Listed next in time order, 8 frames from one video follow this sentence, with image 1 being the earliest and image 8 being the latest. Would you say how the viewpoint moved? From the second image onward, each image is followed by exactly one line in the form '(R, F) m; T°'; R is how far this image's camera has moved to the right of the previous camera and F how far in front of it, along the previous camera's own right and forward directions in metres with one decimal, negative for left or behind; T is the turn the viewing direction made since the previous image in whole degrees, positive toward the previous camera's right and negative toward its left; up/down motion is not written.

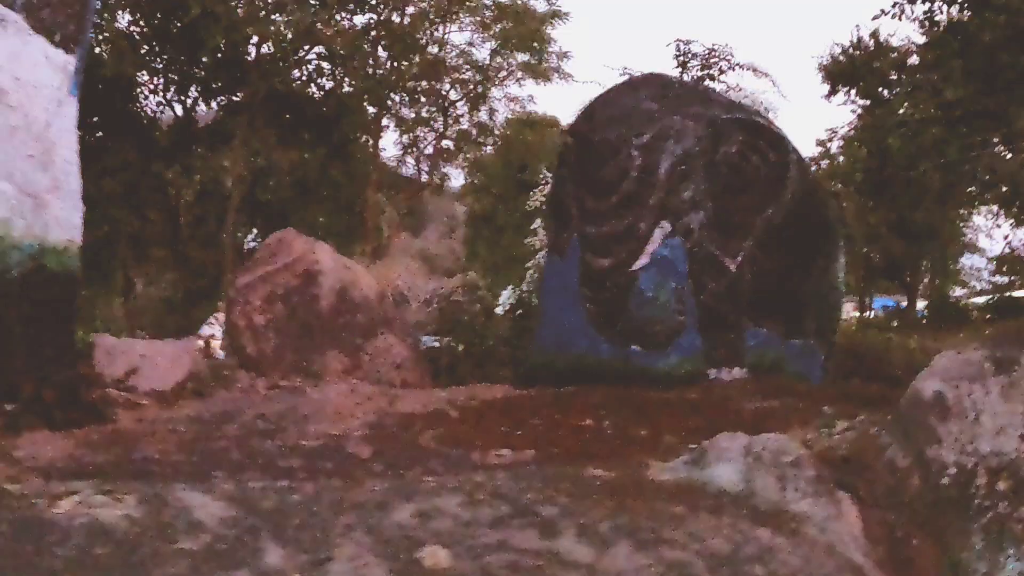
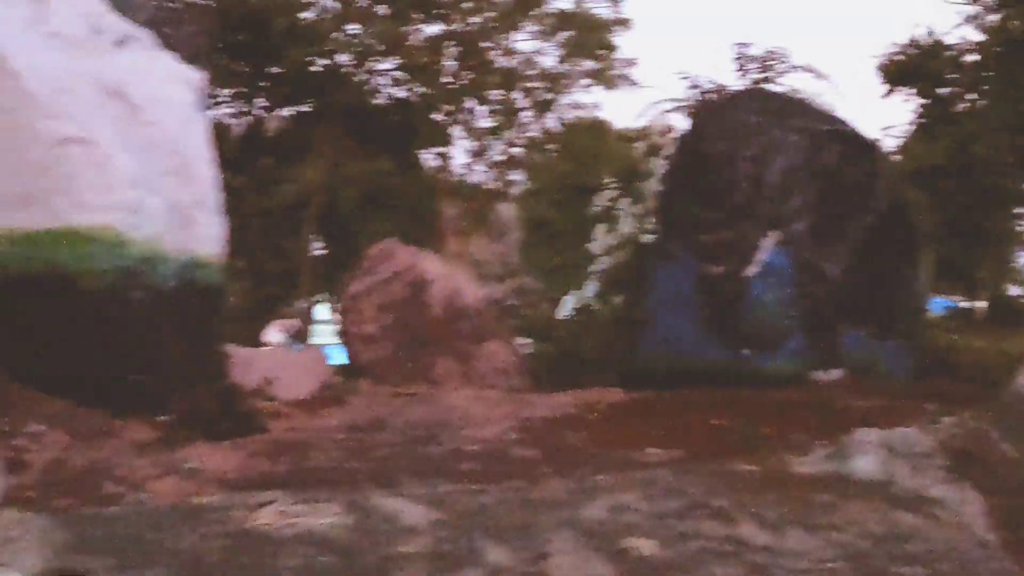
(-0.5, -0.1) m; +6°
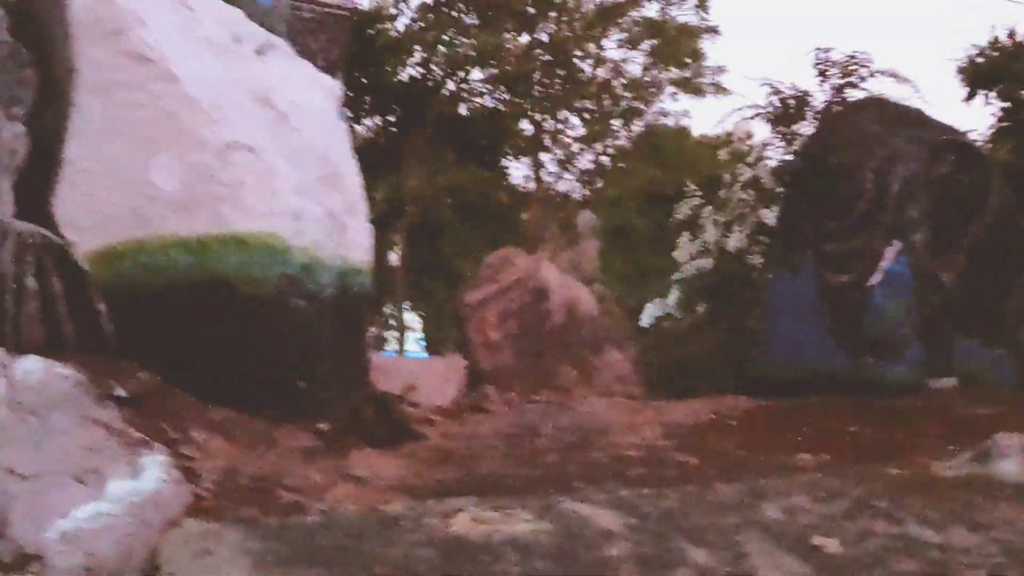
(-0.4, 0.0) m; +4°
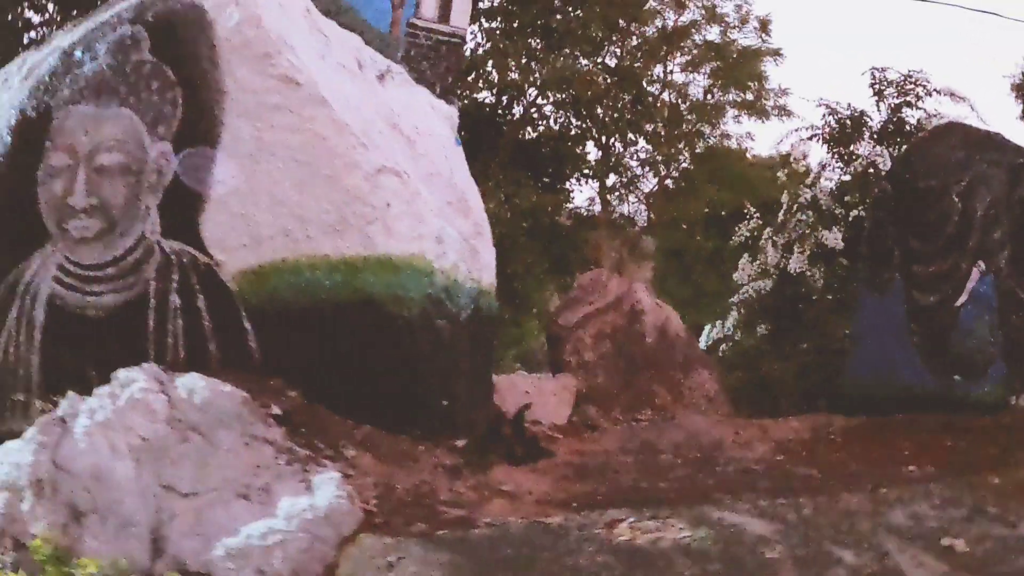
(-0.4, -0.1) m; +4°
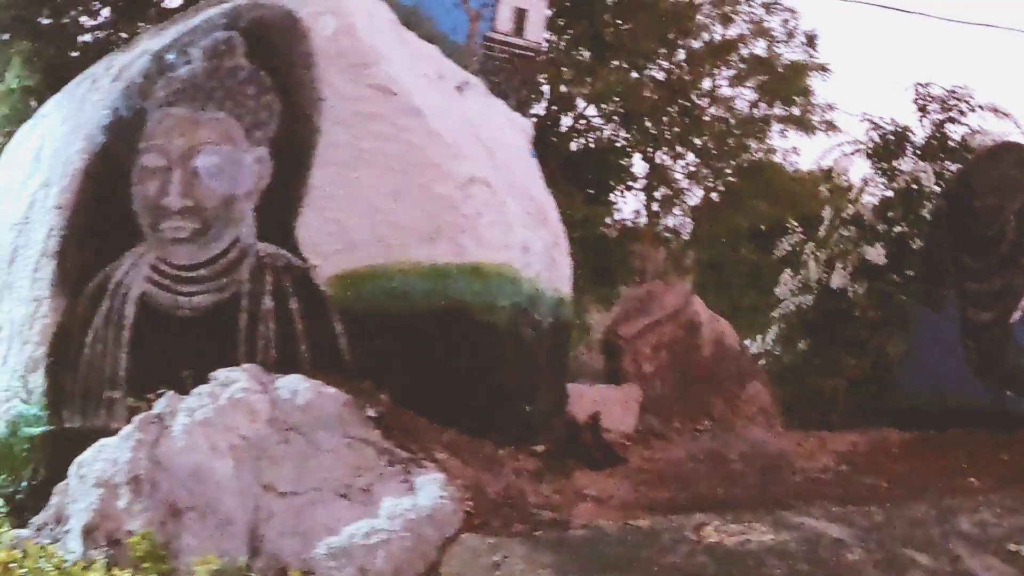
(-0.2, 0.0) m; +2°
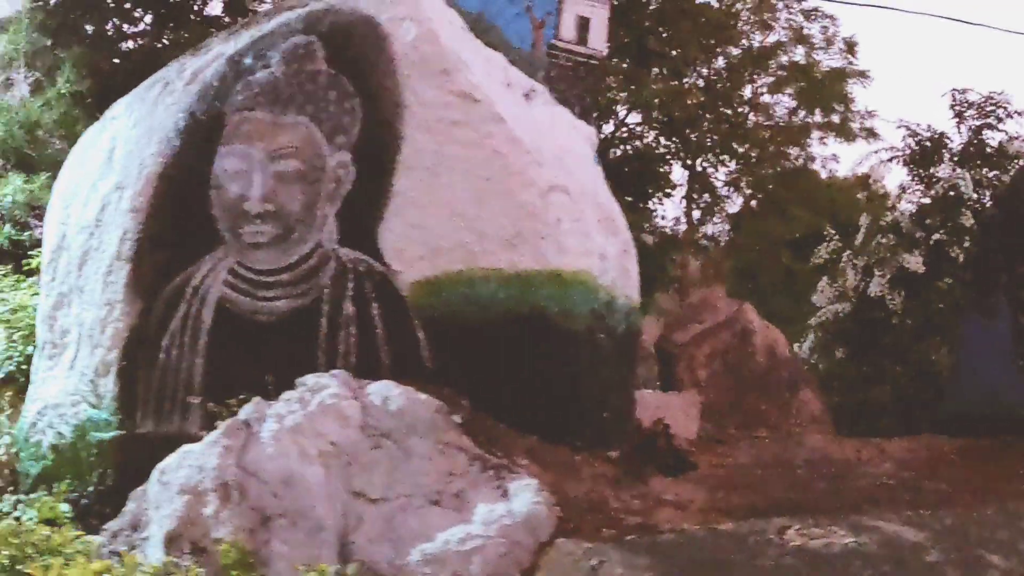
(-0.2, 0.0) m; +2°
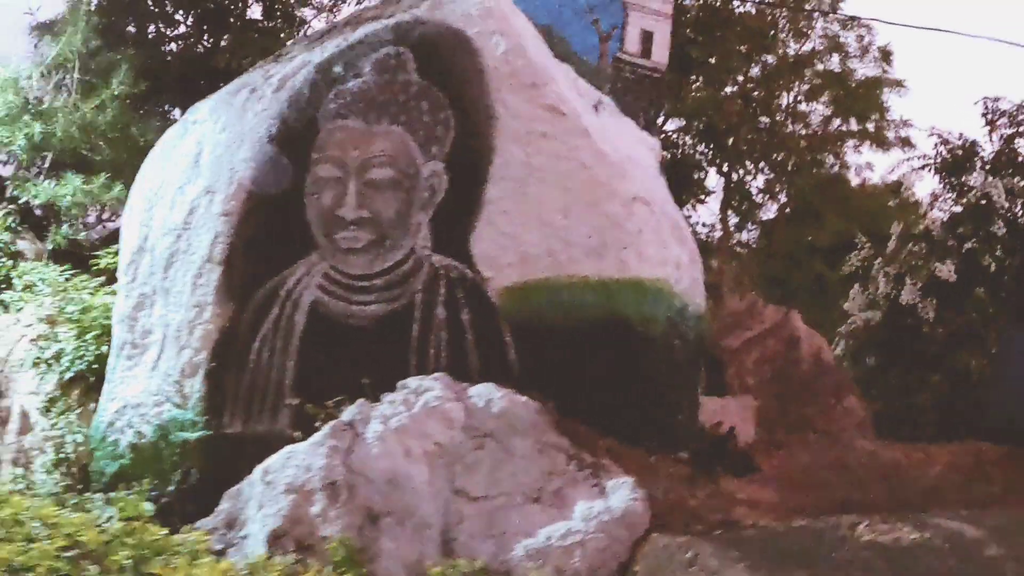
(-0.3, -0.1) m; +3°
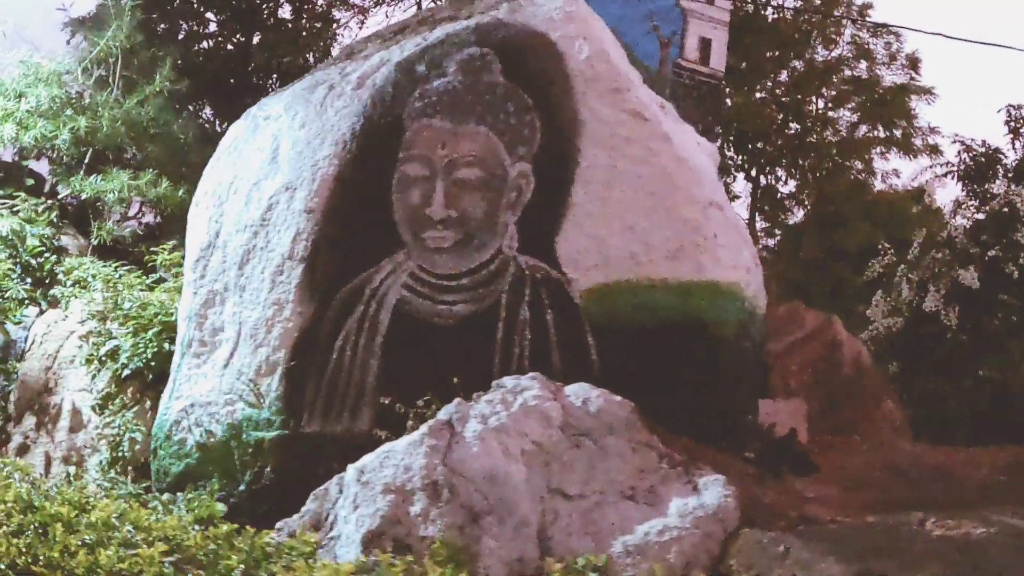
(-0.2, 0.0) m; +2°
